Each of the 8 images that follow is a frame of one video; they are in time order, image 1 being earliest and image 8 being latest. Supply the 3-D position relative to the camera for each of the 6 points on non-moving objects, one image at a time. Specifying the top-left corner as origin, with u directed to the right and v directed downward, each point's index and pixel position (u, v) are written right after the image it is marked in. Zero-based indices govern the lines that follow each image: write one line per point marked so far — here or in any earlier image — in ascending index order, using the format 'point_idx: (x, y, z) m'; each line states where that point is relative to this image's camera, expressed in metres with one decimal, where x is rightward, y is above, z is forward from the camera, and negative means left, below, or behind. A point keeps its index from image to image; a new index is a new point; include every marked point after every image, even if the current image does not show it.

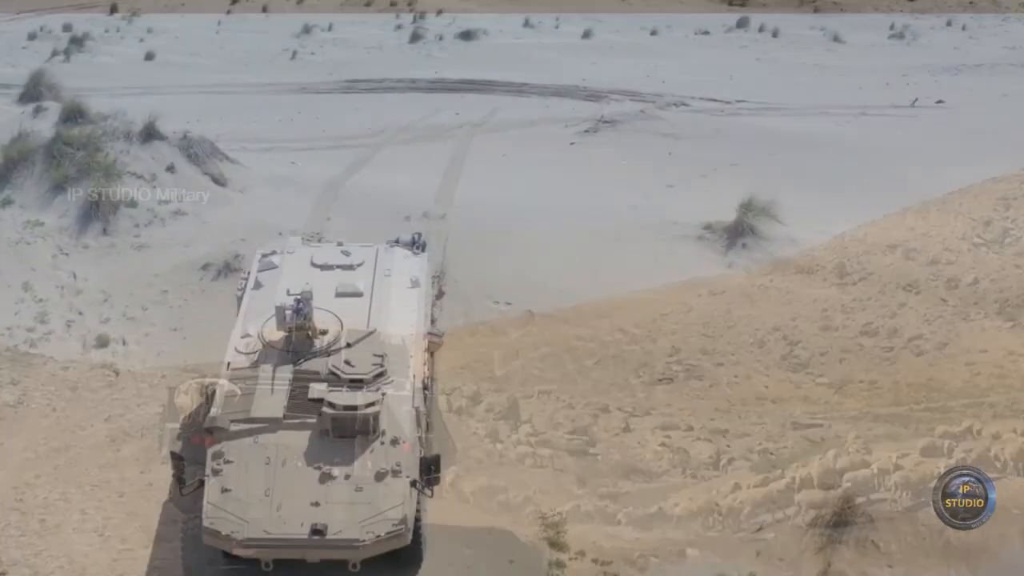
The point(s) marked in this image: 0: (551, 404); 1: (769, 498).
0: (+0.3, -0.9, +11.6) m
1: (+1.9, -1.5, +10.4) m
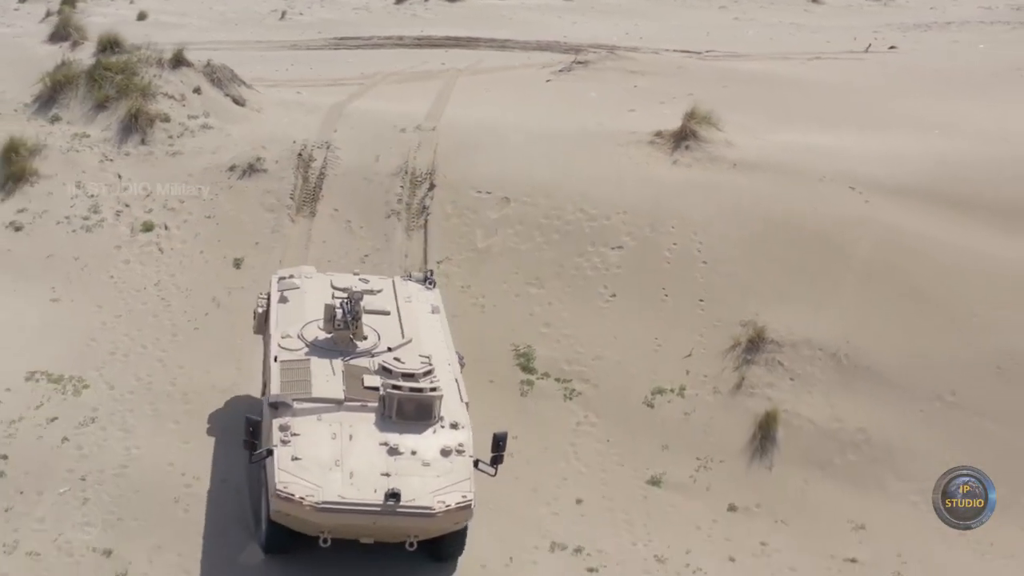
0: (+0.1, +0.2, +14.1) m
1: (+1.7, -0.4, +12.9) m
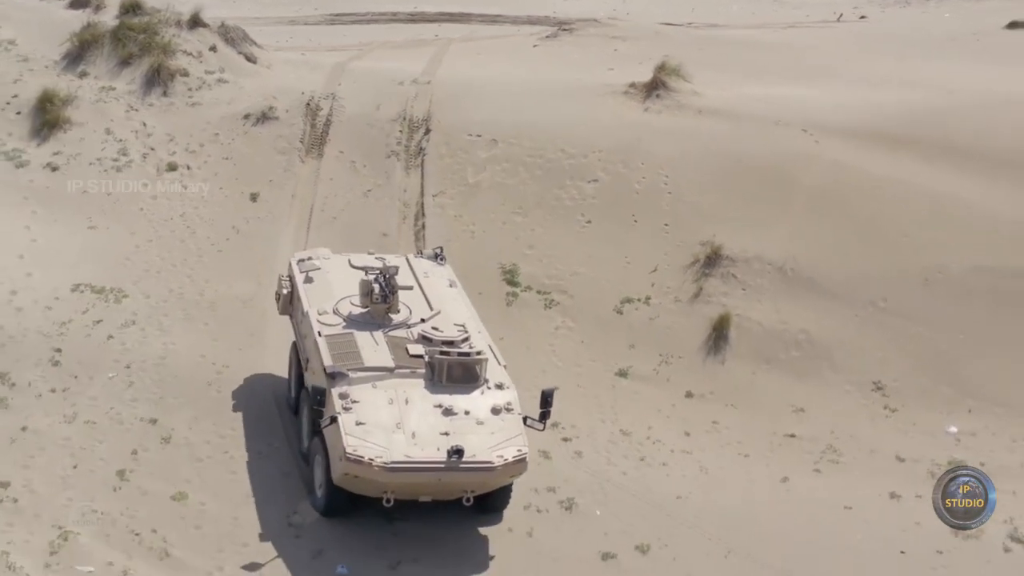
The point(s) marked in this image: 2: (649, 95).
0: (0.0, +1.0, +15.8) m
1: (+1.6, +0.4, +14.6) m
2: (+1.7, +2.4, +17.7) m
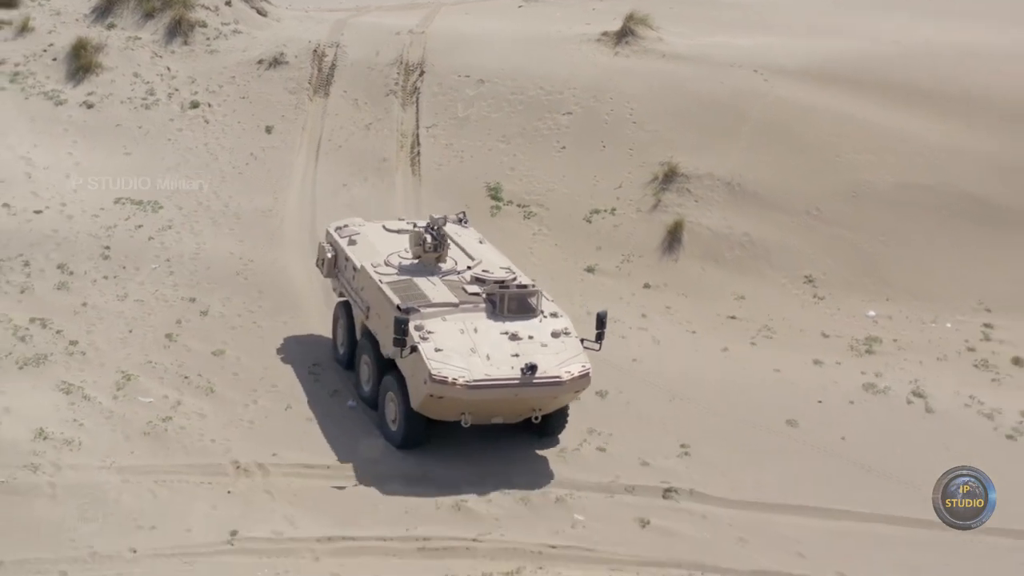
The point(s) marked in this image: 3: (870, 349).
0: (-0.2, +2.0, +17.9) m
1: (+1.4, +1.4, +16.7) m
2: (+1.5, +3.5, +19.8) m
3: (+3.6, -0.6, +14.1) m
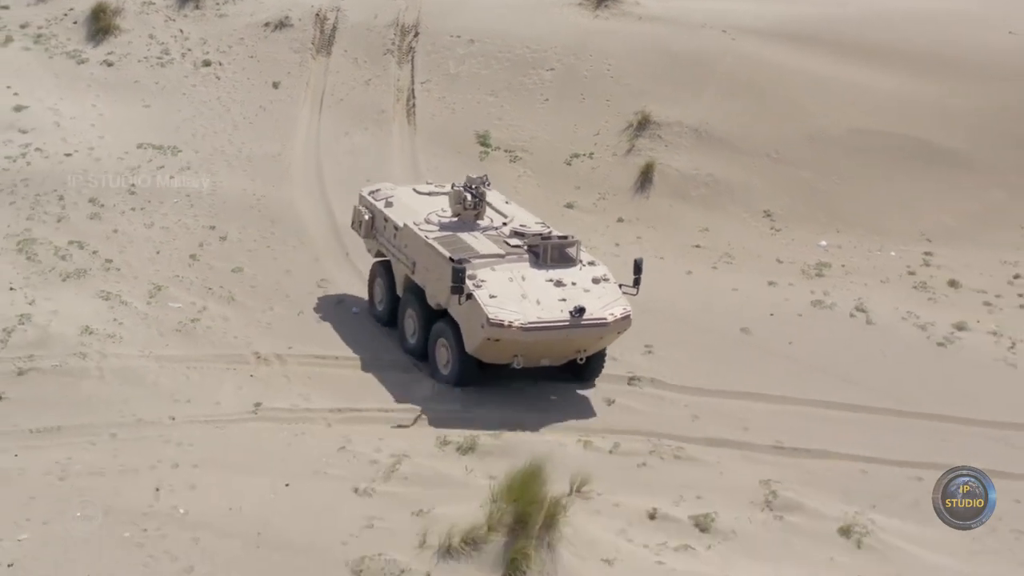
0: (-0.4, +2.8, +19.4) m
1: (+1.2, +2.2, +18.3) m
2: (+1.3, +4.3, +21.3) m
3: (+3.4, +0.2, +15.7) m
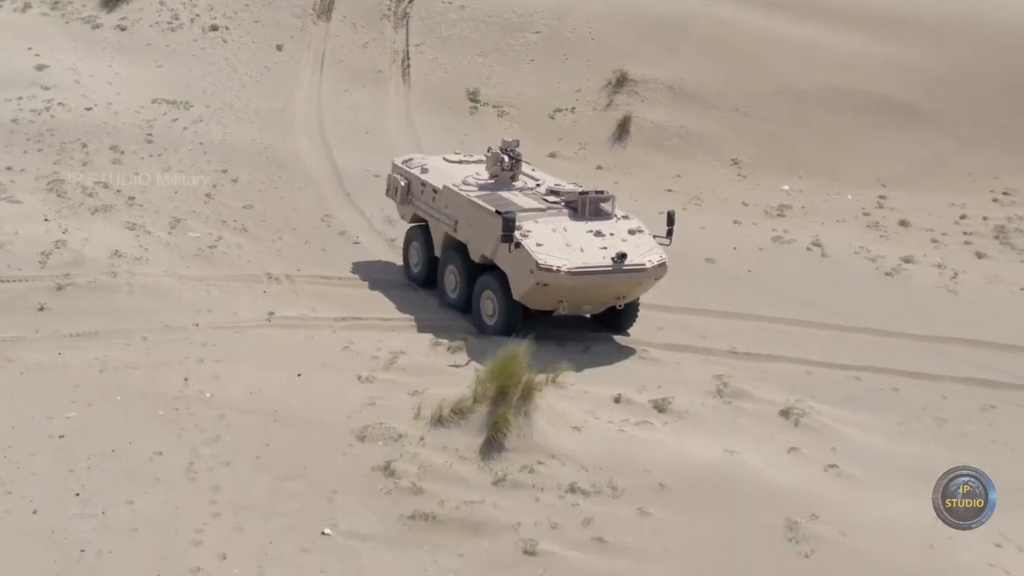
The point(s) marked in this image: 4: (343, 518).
0: (-0.6, +3.6, +20.8) m
1: (+1.1, +2.9, +19.7) m
2: (+1.1, +5.1, +22.7) m
3: (+3.3, +0.9, +17.1) m
4: (-1.1, -1.5, +8.9) m
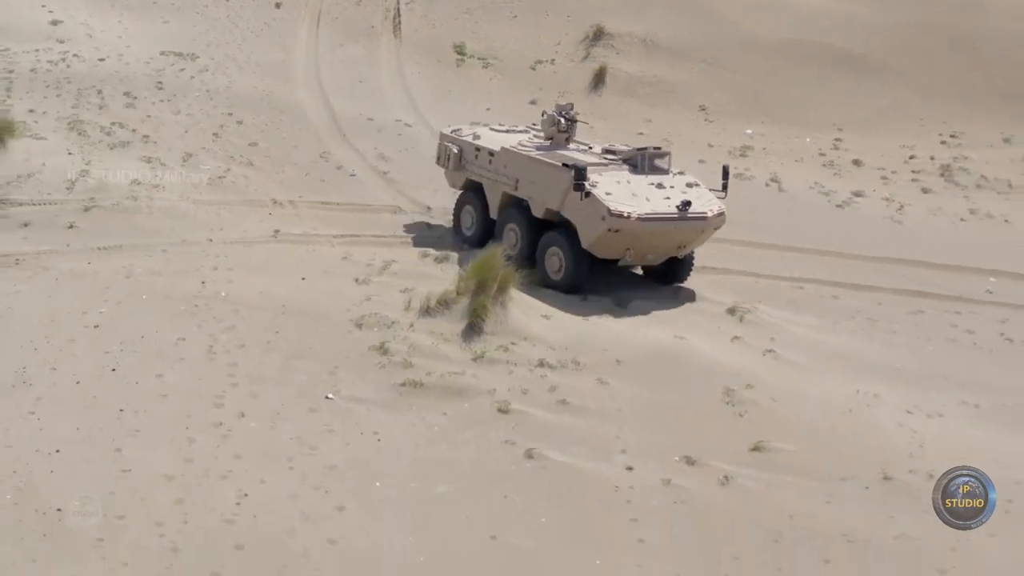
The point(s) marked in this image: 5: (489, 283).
0: (-0.8, +4.5, +22.2) m
1: (+0.8, +3.8, +21.1) m
2: (+0.9, +6.0, +24.1) m
3: (+3.1, +1.8, +18.6) m
4: (-1.2, -0.7, +10.4) m
5: (-0.2, 0.0, +11.5) m
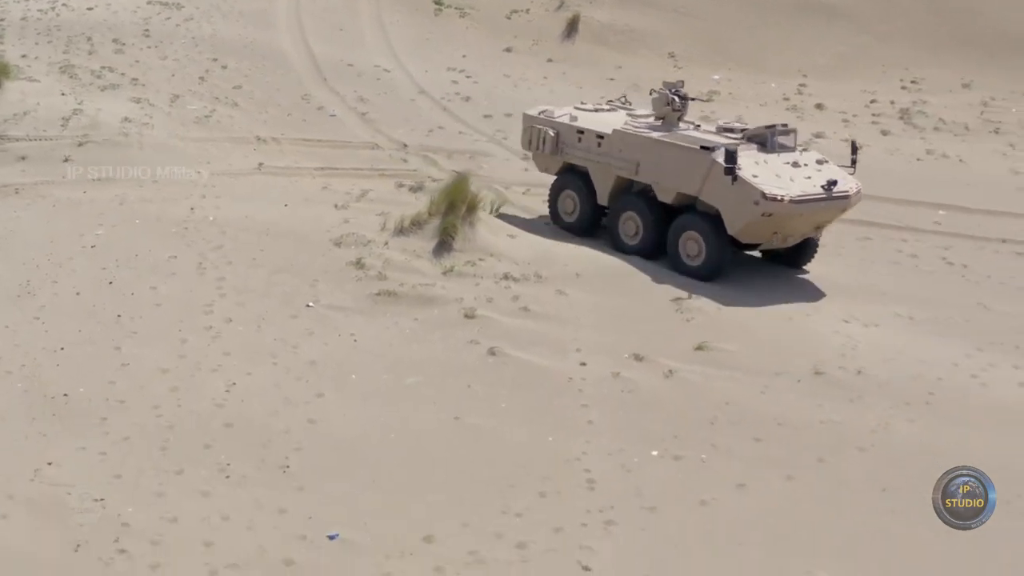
0: (-1.2, +5.4, +22.9) m
1: (+0.5, +4.8, +21.9) m
2: (+0.5, +7.0, +24.8) m
3: (+2.7, +2.7, +19.4) m
4: (-1.5, -0.1, +11.2) m
5: (-0.5, +0.7, +12.4) m
